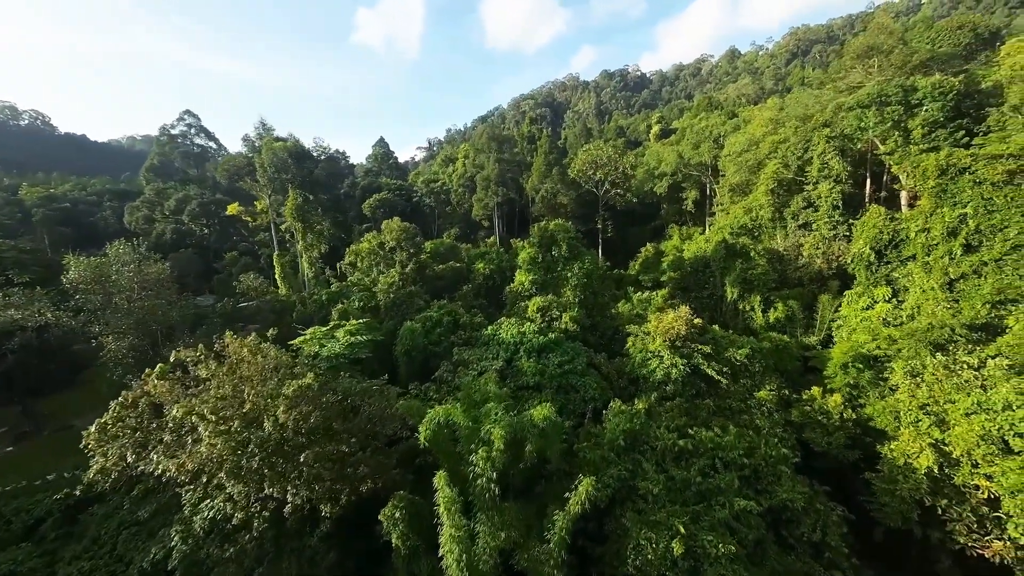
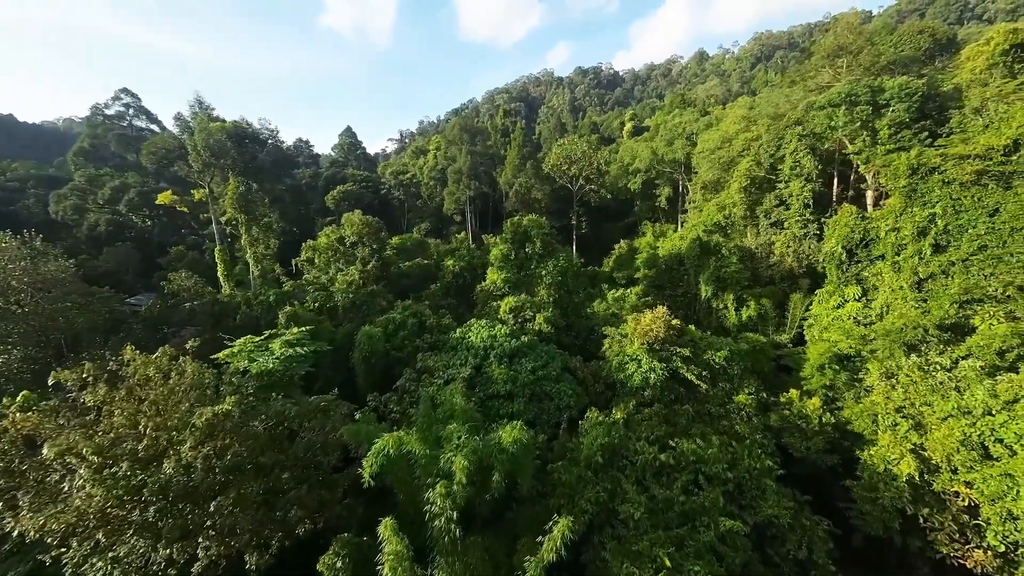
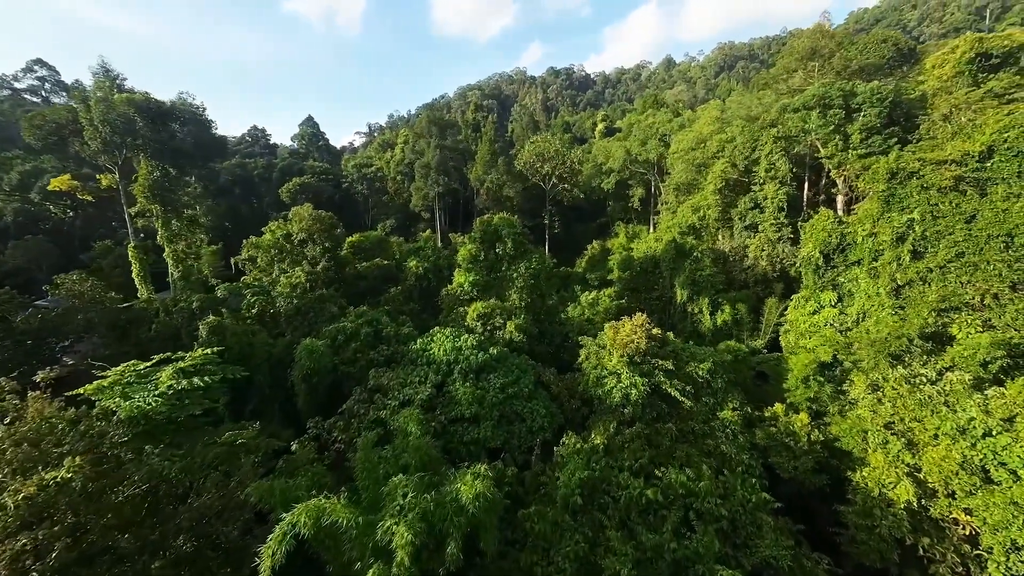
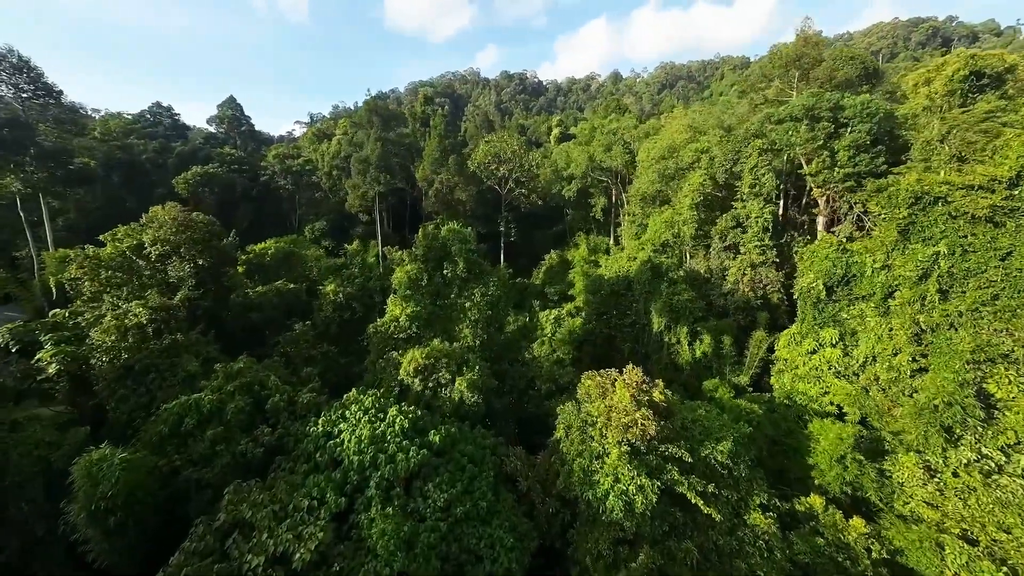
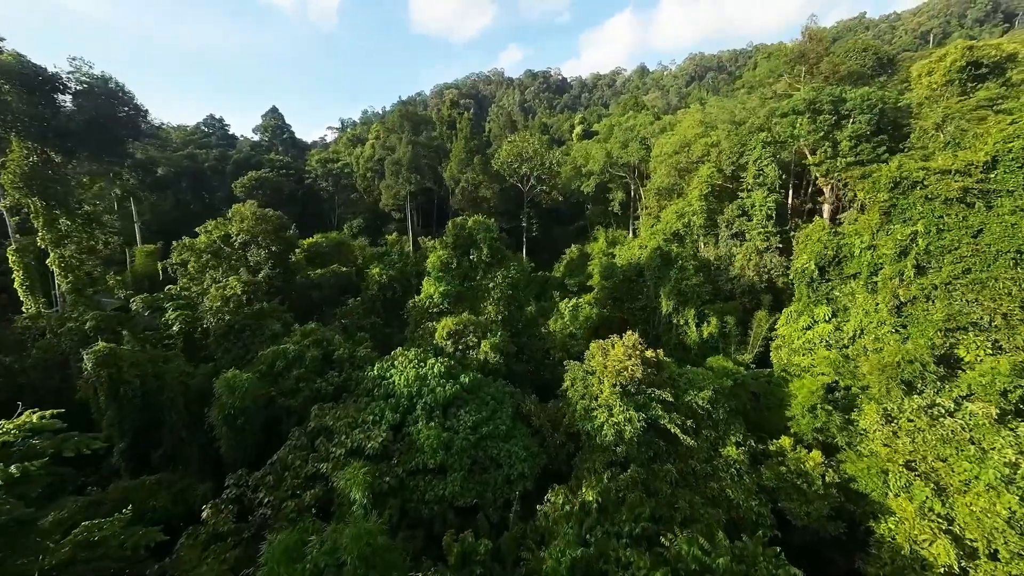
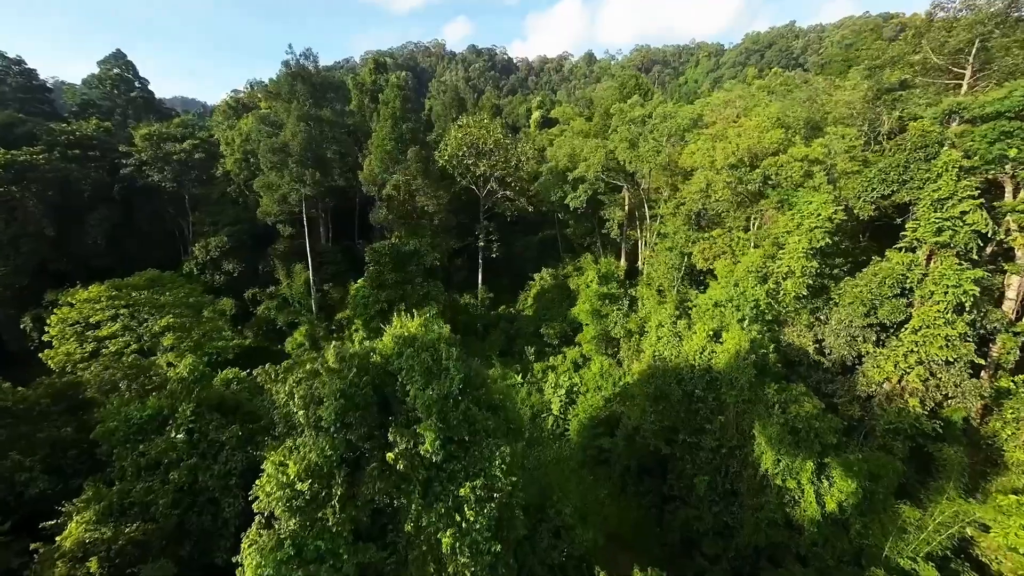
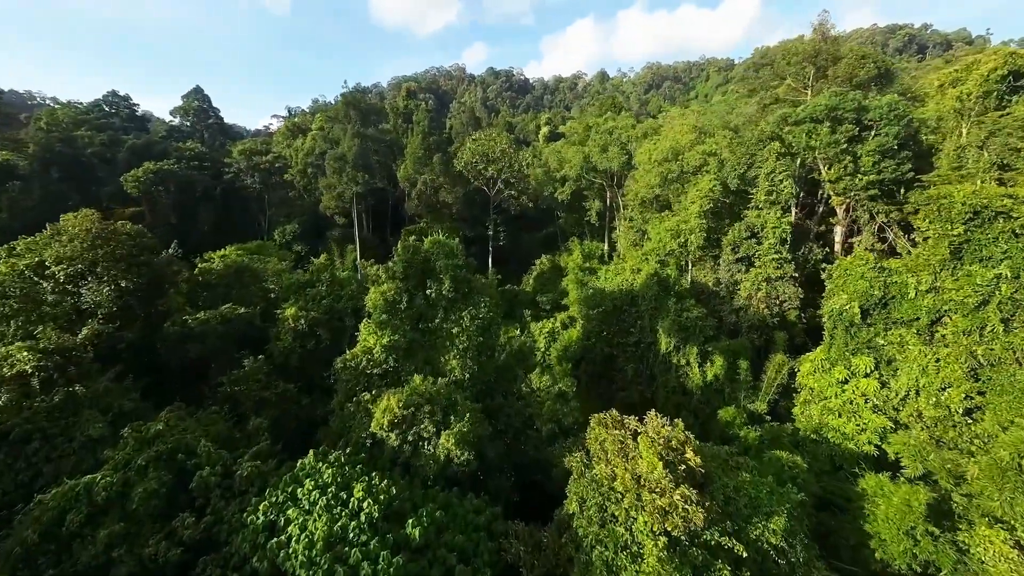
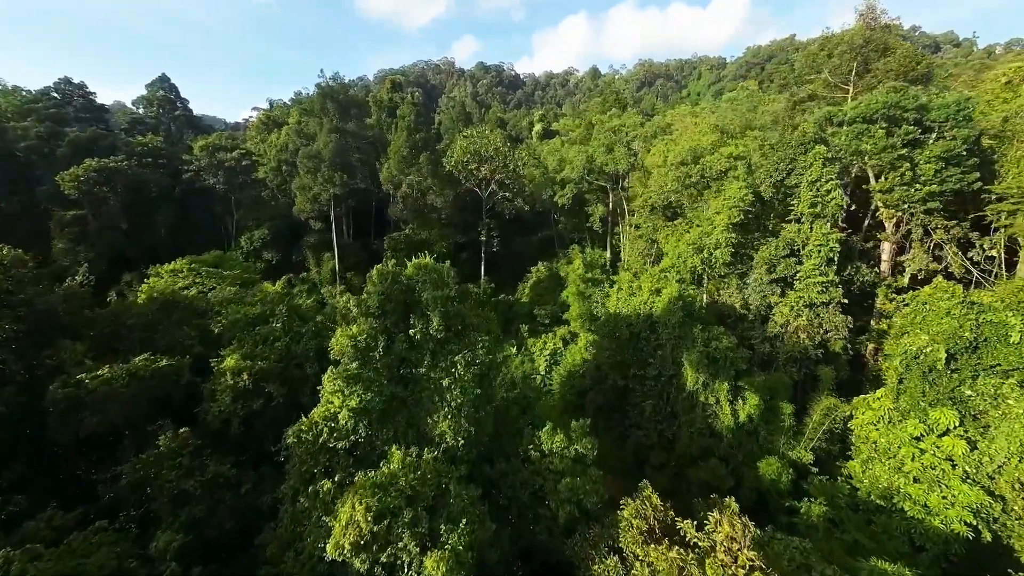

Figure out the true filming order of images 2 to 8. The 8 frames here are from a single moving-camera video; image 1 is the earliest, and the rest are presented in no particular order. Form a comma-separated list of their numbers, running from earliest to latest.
2, 3, 5, 4, 7, 8, 6
